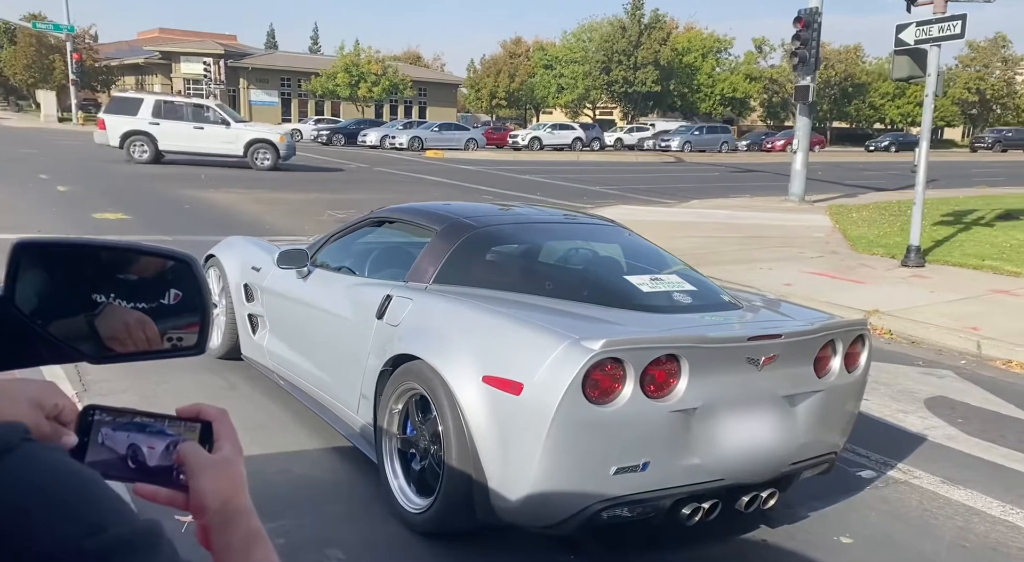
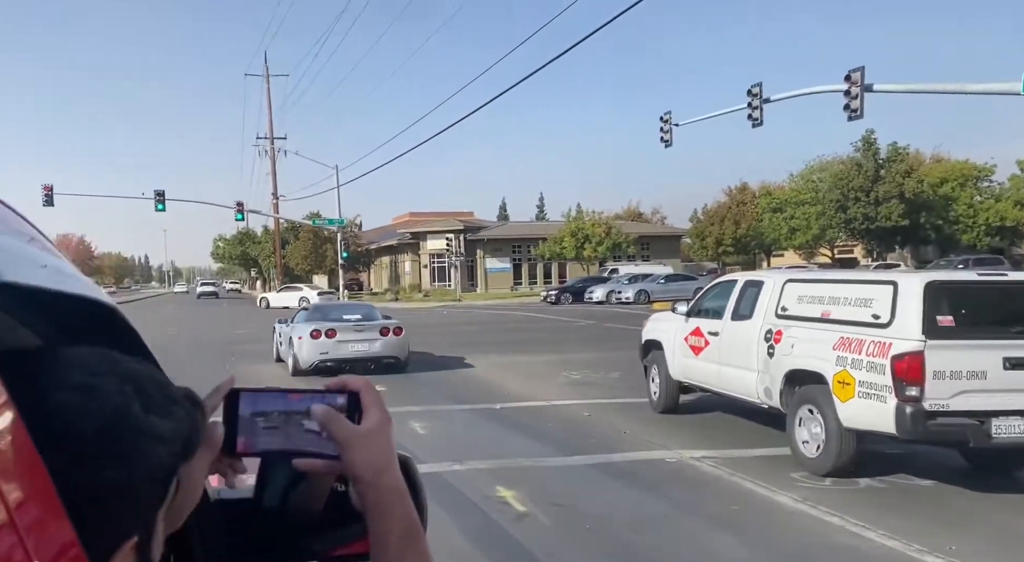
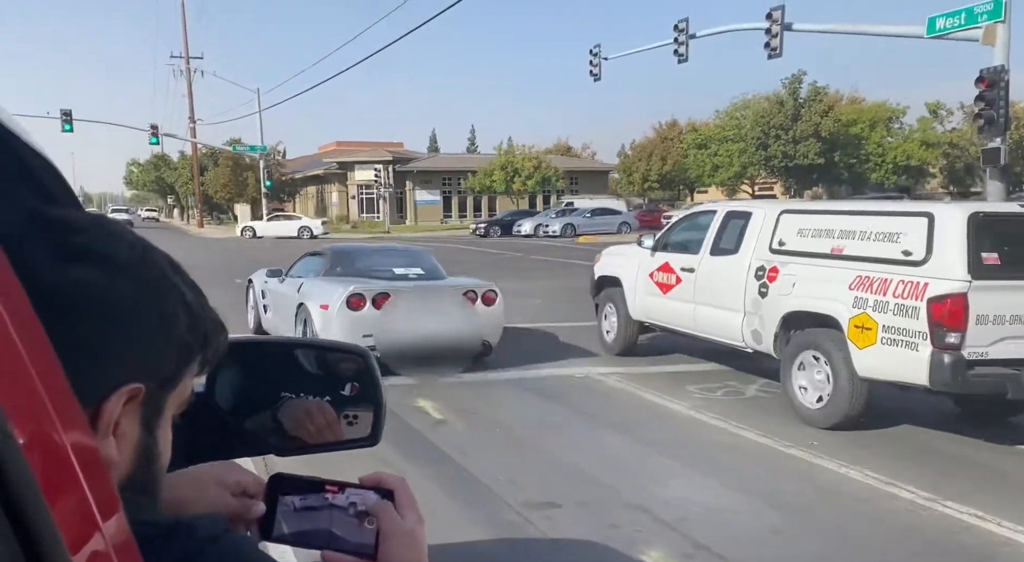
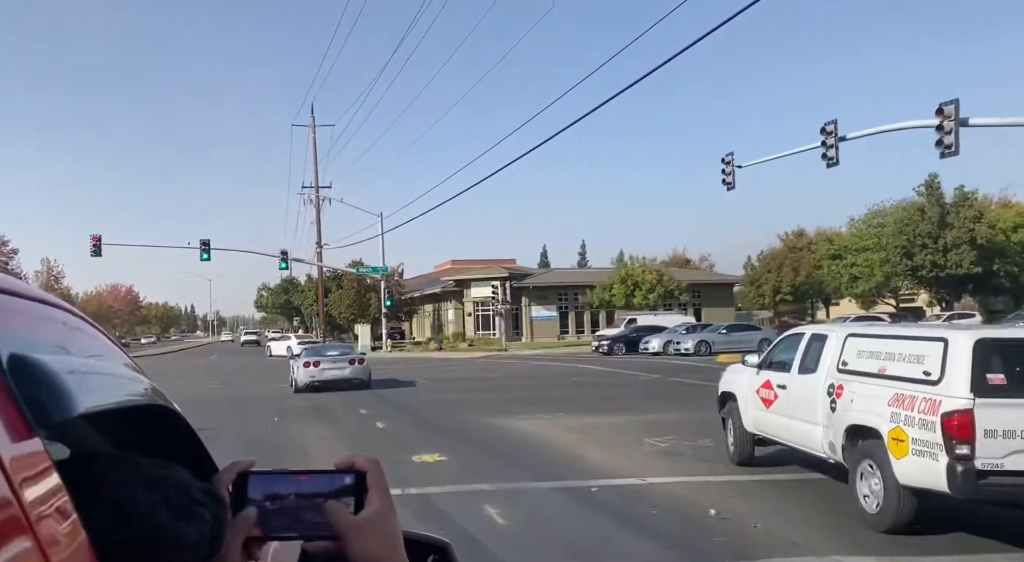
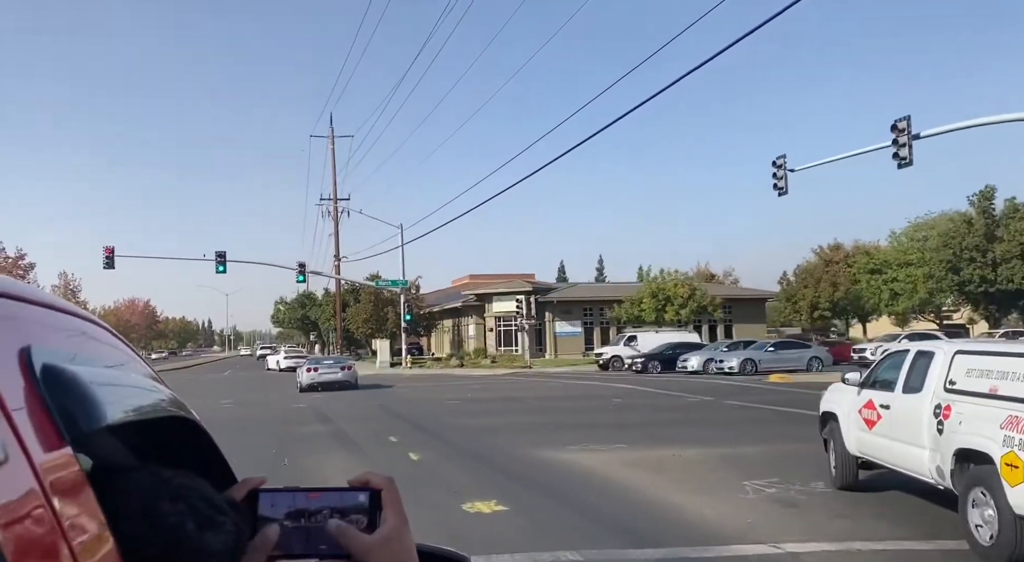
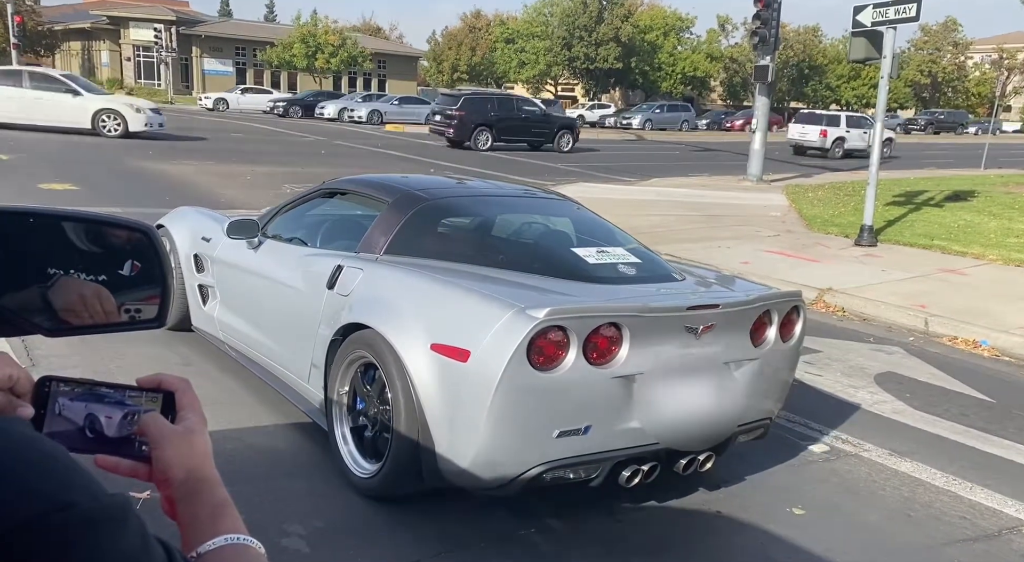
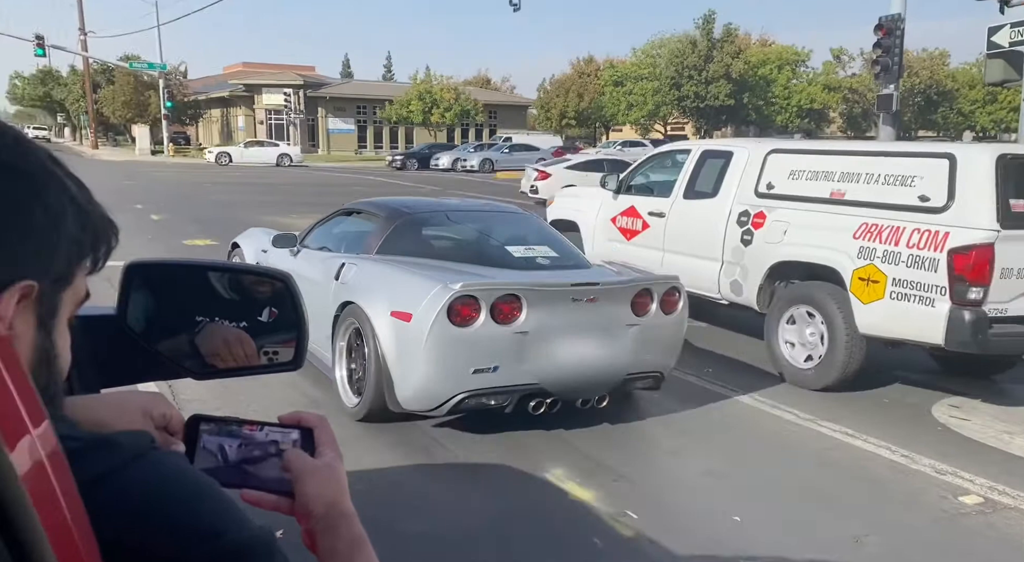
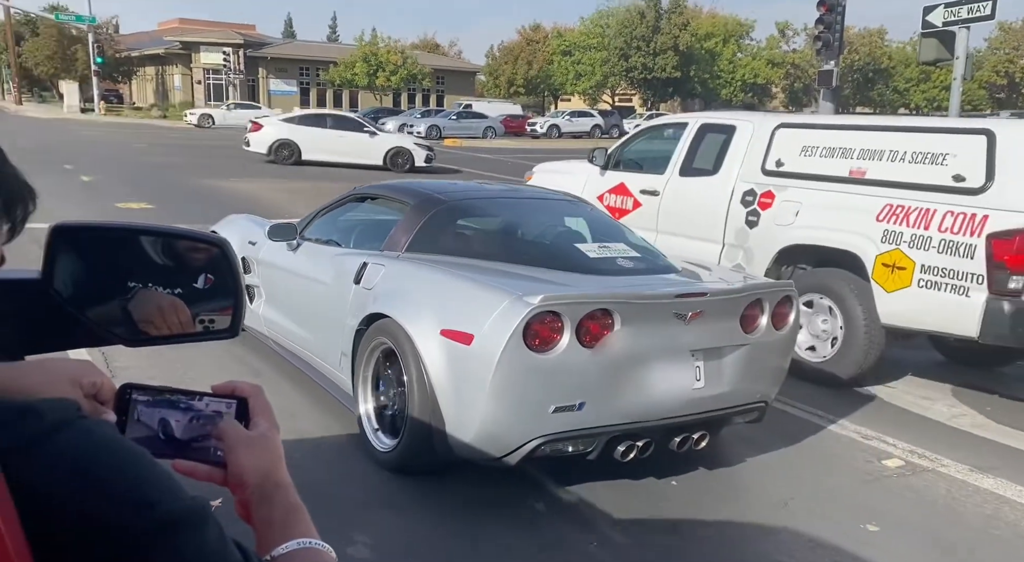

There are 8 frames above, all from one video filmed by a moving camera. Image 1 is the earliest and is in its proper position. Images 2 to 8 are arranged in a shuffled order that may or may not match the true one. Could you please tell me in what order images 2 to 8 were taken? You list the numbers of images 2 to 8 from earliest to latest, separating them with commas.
6, 8, 7, 3, 2, 4, 5
